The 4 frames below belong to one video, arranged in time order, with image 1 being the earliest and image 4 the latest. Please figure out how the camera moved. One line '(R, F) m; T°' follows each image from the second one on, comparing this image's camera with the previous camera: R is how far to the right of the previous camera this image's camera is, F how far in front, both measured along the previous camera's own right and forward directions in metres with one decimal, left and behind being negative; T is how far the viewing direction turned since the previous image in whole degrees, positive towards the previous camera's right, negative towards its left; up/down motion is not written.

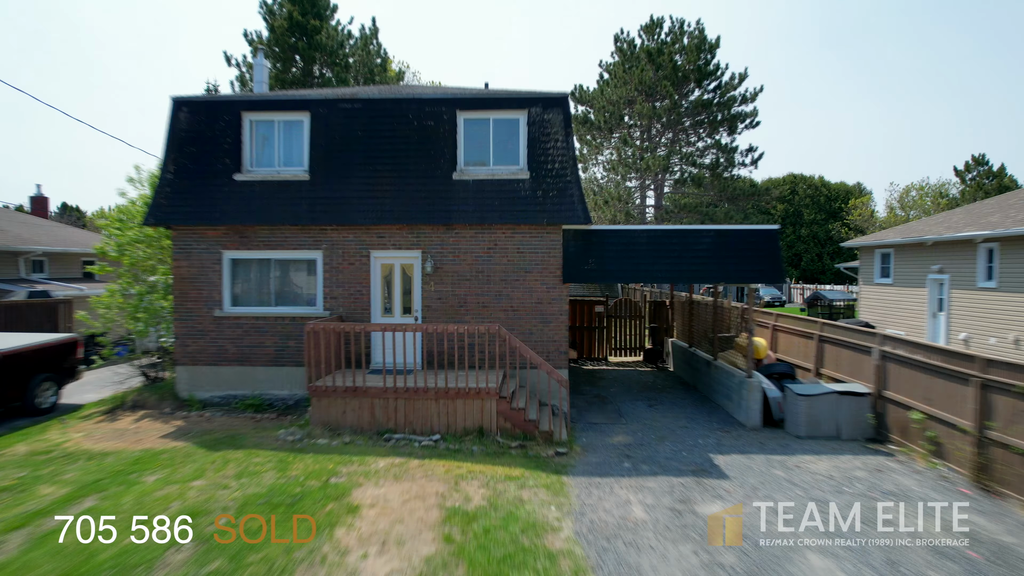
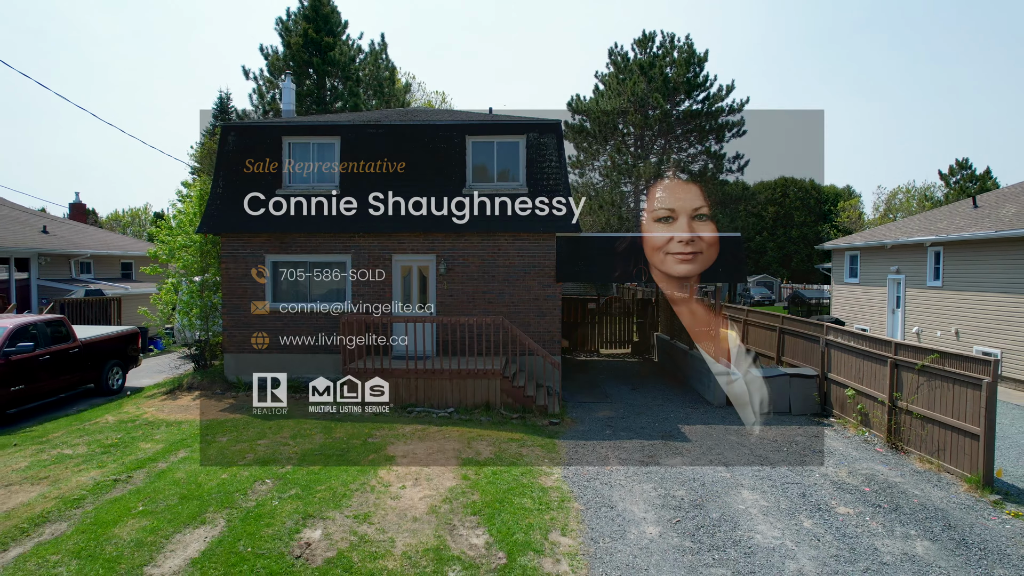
(0.0, -1.5) m; 0°
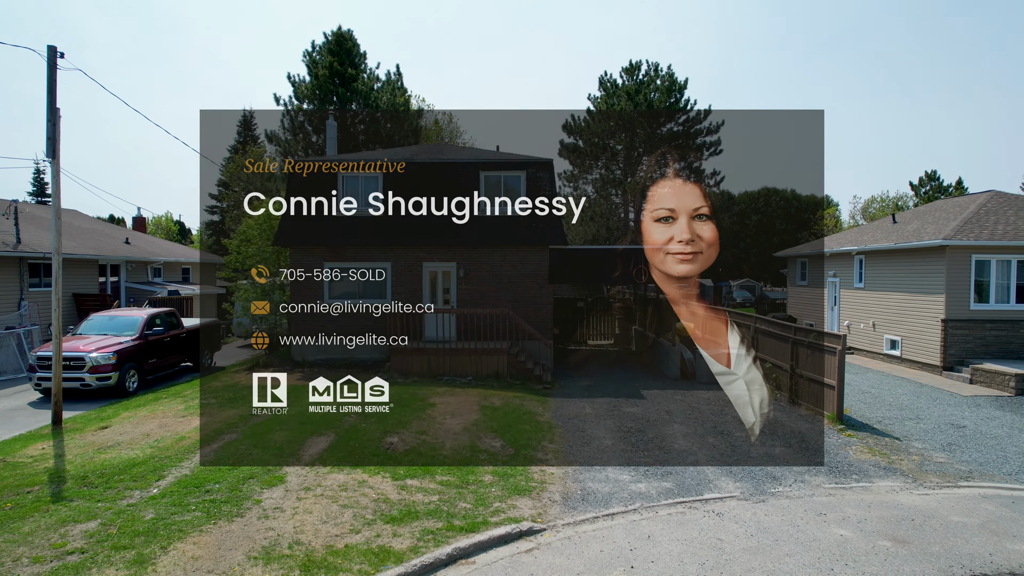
(-0.1, -3.0) m; 0°
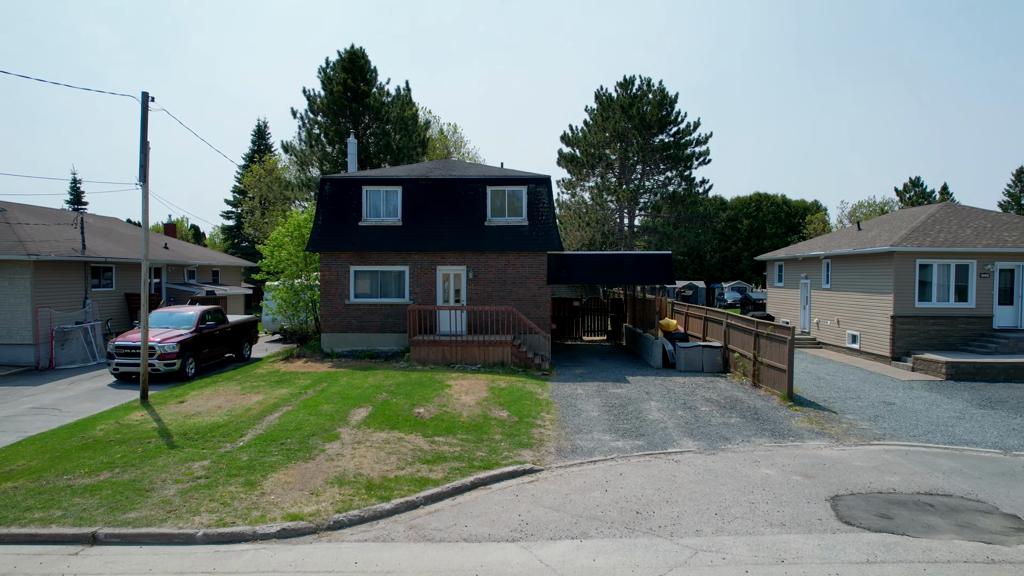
(-0.1, -1.8) m; 0°
